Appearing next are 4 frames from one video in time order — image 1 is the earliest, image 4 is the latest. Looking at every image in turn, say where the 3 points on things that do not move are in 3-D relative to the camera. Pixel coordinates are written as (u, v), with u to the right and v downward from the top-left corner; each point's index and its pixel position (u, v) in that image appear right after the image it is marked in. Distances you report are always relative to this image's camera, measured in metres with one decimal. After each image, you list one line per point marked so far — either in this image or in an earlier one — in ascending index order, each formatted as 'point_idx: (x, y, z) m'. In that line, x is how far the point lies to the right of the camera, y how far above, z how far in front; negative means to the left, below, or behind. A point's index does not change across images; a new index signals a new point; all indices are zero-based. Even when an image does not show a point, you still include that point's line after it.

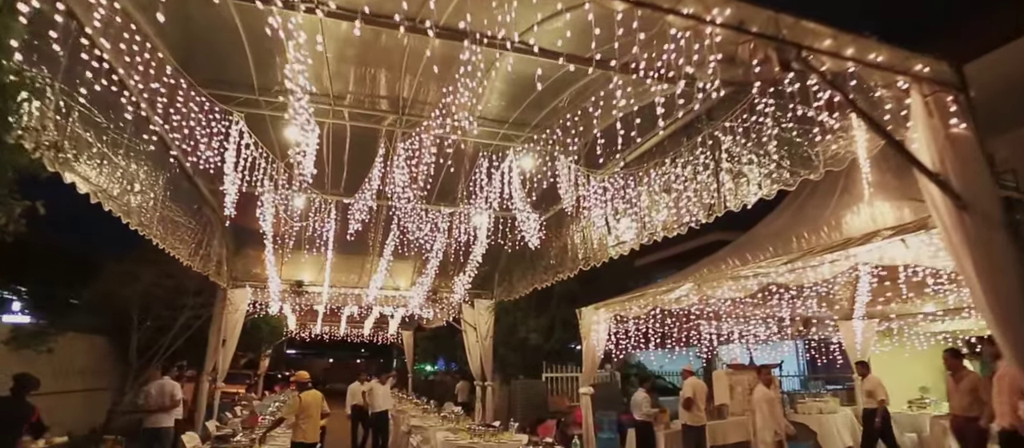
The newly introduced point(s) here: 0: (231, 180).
0: (-3.7, +0.6, +8.0) m
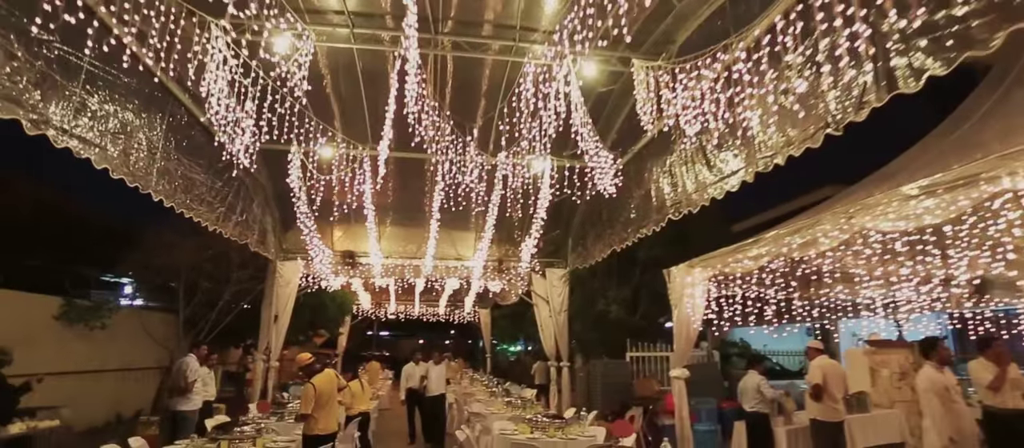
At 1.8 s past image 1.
0: (-3.0, +1.1, +6.8) m
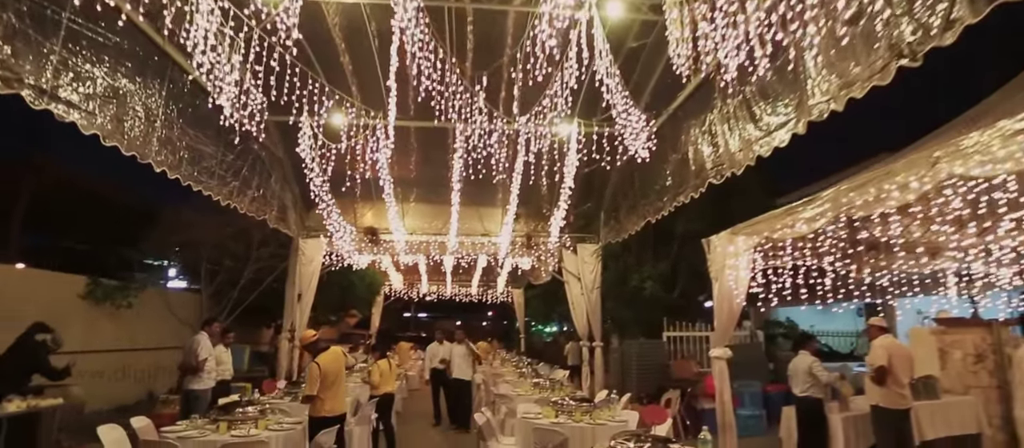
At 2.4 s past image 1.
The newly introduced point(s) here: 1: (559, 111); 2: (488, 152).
0: (-2.8, +1.4, +6.4) m
1: (+0.6, +1.3, +6.9) m
2: (-0.3, +1.0, +8.1) m
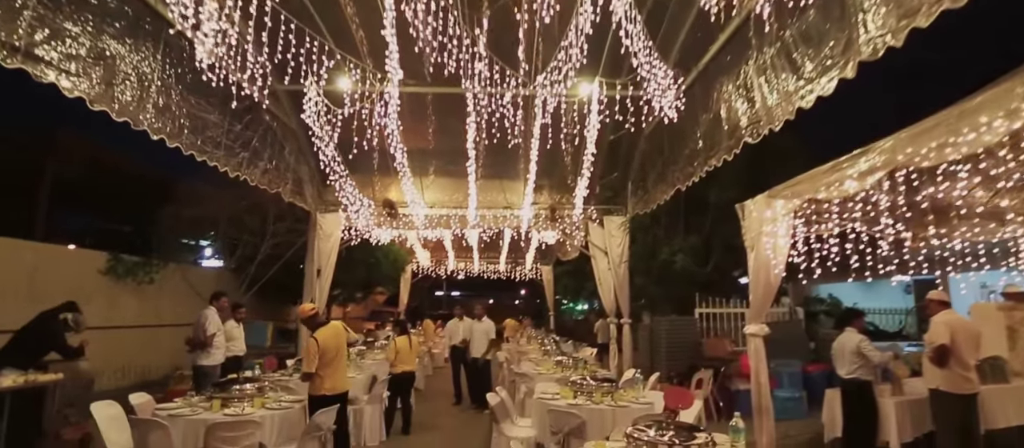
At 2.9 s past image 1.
0: (-2.7, +1.8, +6.1) m
1: (+0.7, +1.7, +6.4) m
2: (-0.1, +1.3, +7.6) m
